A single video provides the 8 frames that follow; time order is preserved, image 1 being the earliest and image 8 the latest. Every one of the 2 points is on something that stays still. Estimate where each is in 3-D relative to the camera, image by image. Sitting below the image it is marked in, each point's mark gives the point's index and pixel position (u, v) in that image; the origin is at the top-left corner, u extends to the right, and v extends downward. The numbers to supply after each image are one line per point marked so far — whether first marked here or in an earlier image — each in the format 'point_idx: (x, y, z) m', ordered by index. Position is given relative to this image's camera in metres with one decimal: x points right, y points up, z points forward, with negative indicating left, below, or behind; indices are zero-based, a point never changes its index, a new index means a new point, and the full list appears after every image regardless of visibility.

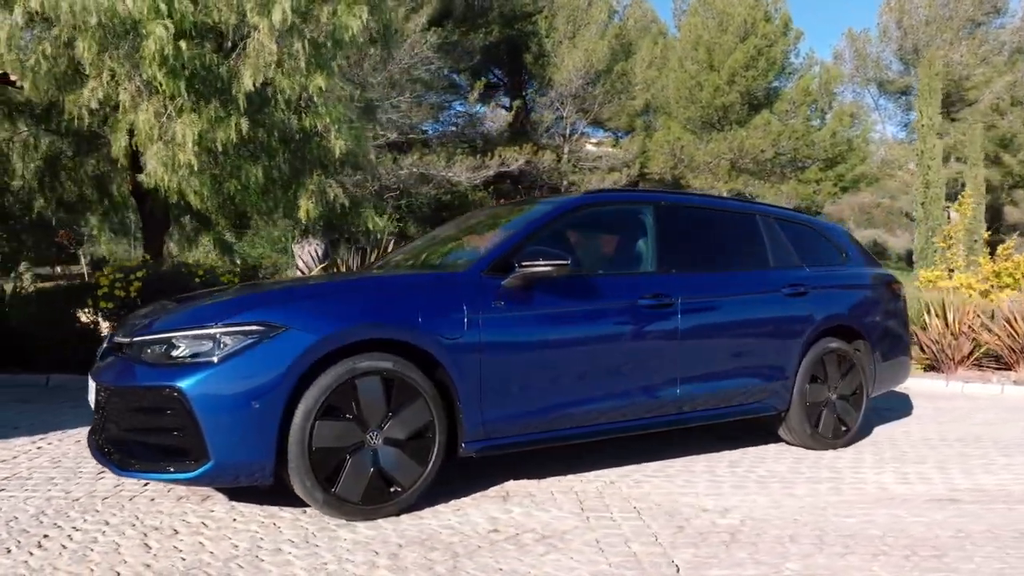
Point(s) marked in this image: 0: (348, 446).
0: (-0.8, -0.8, +3.8) m
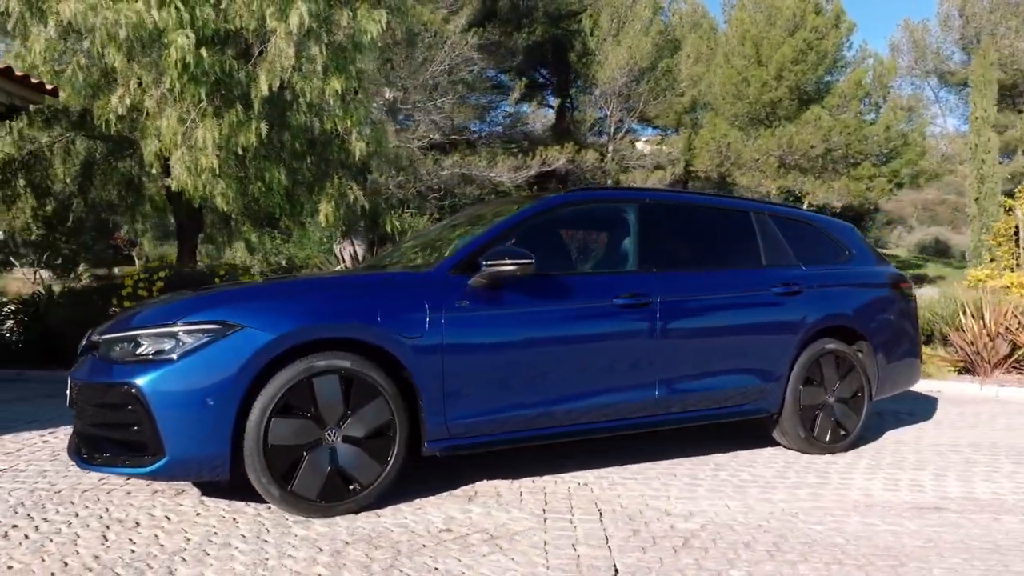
0: (-1.0, -0.8, +3.9) m
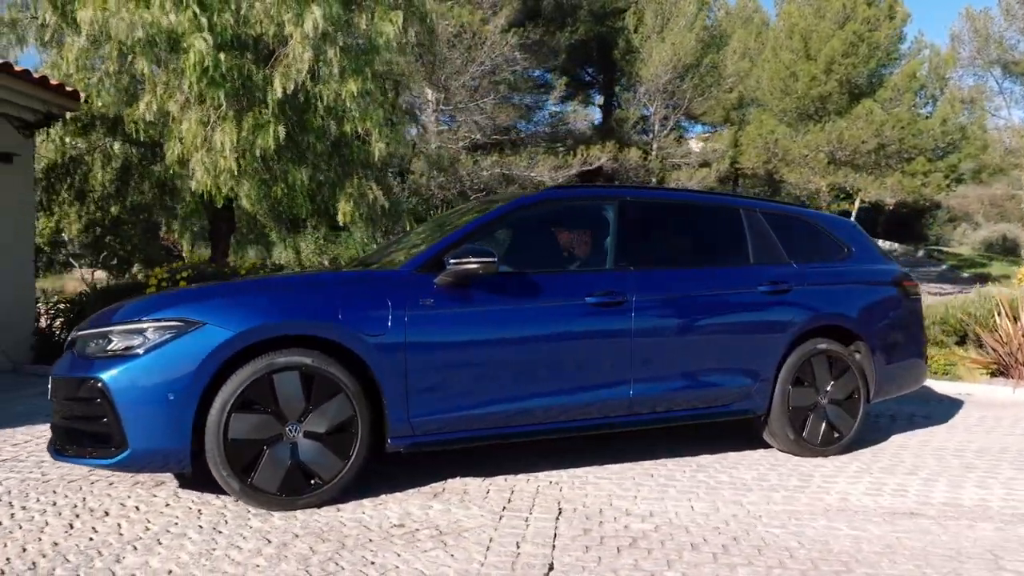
0: (-1.2, -0.7, +4.0) m
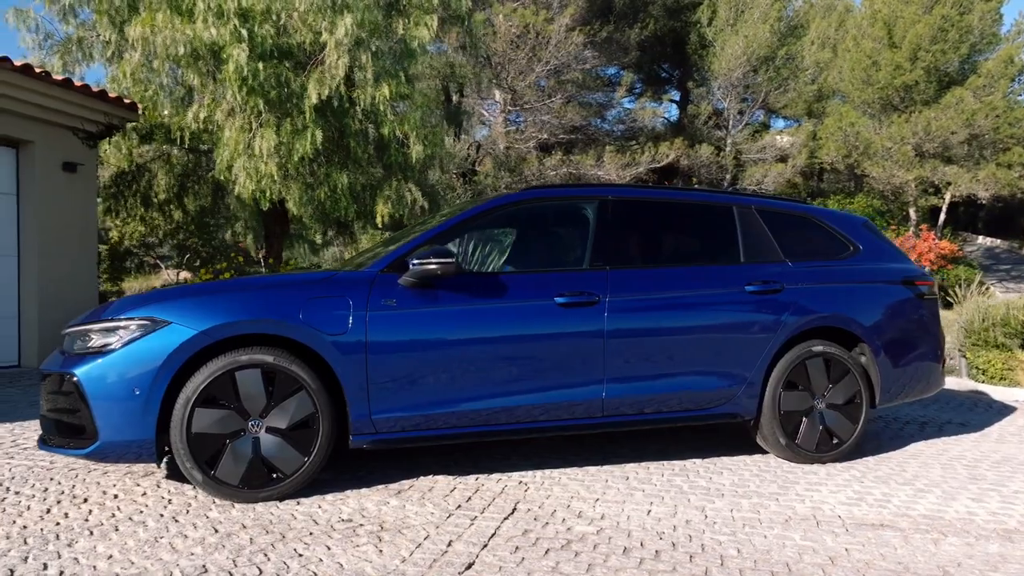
0: (-1.5, -0.7, +4.2) m
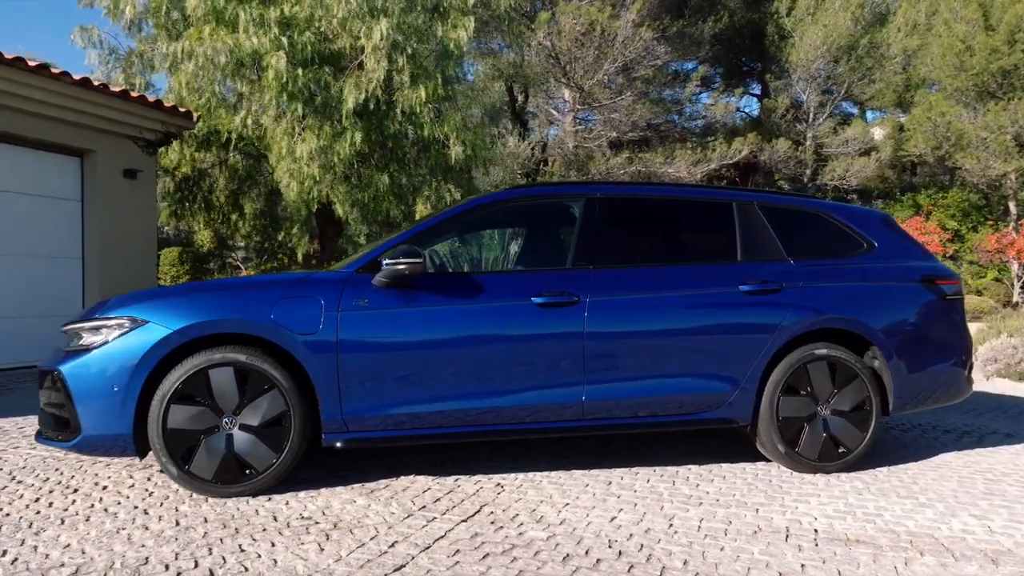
0: (-1.6, -0.8, +4.3) m
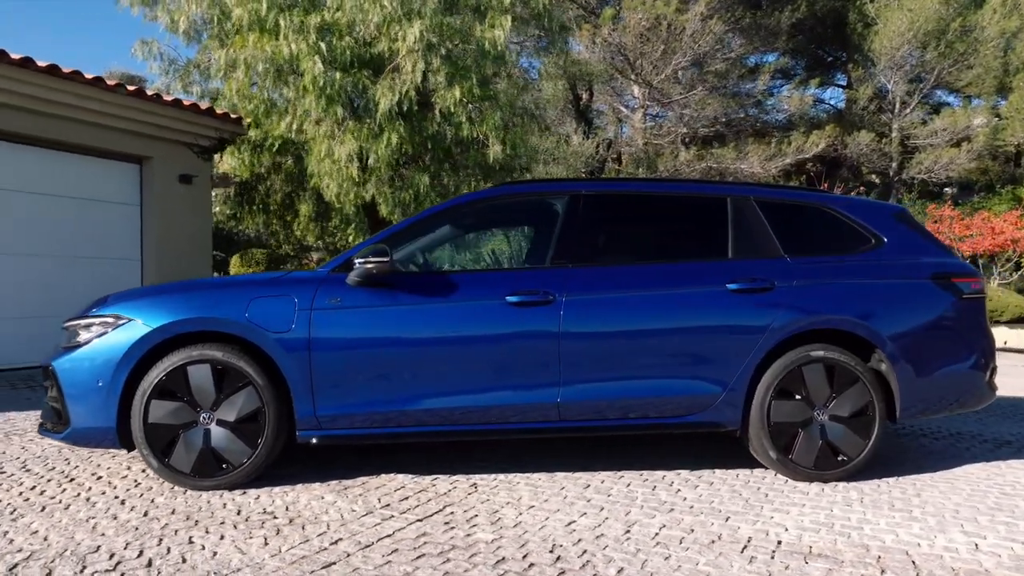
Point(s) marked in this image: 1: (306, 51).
0: (-1.8, -0.7, +4.4) m
1: (-2.4, +2.7, +9.4) m
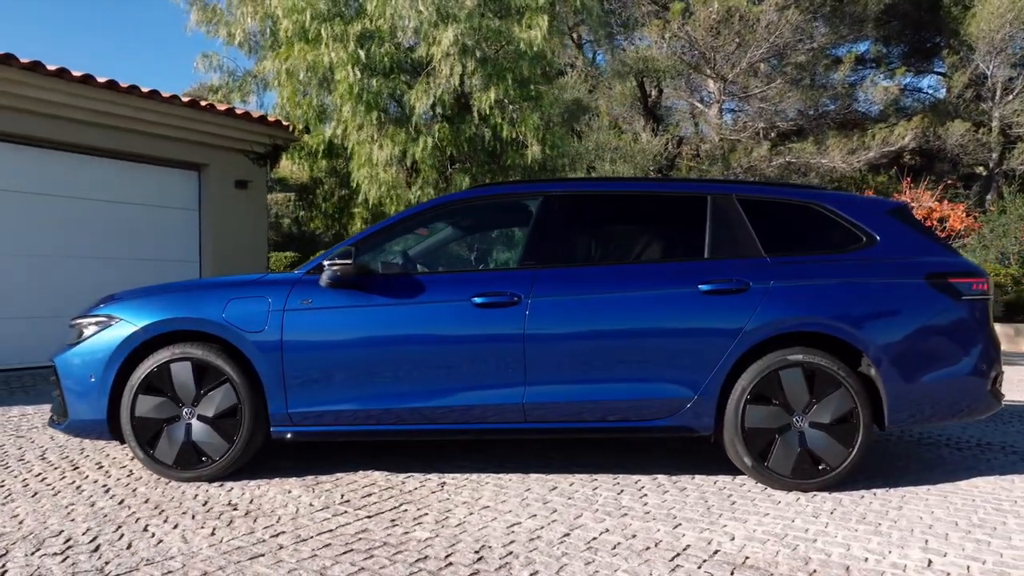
0: (-2.0, -0.8, +4.7) m
1: (-2.0, +2.7, +9.7) m
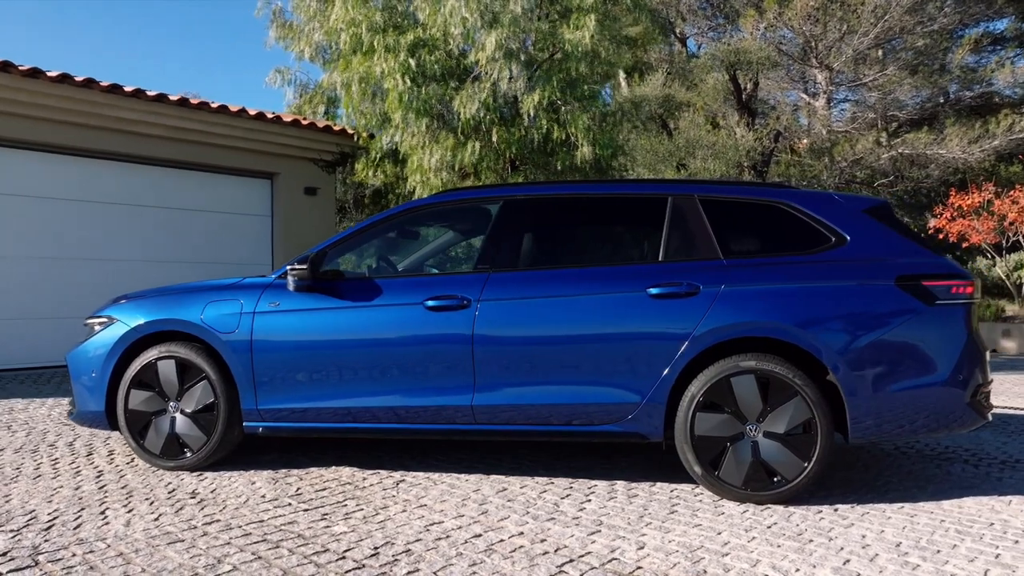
0: (-2.3, -0.8, +5.1) m
1: (-1.4, +2.7, +10.0) m
